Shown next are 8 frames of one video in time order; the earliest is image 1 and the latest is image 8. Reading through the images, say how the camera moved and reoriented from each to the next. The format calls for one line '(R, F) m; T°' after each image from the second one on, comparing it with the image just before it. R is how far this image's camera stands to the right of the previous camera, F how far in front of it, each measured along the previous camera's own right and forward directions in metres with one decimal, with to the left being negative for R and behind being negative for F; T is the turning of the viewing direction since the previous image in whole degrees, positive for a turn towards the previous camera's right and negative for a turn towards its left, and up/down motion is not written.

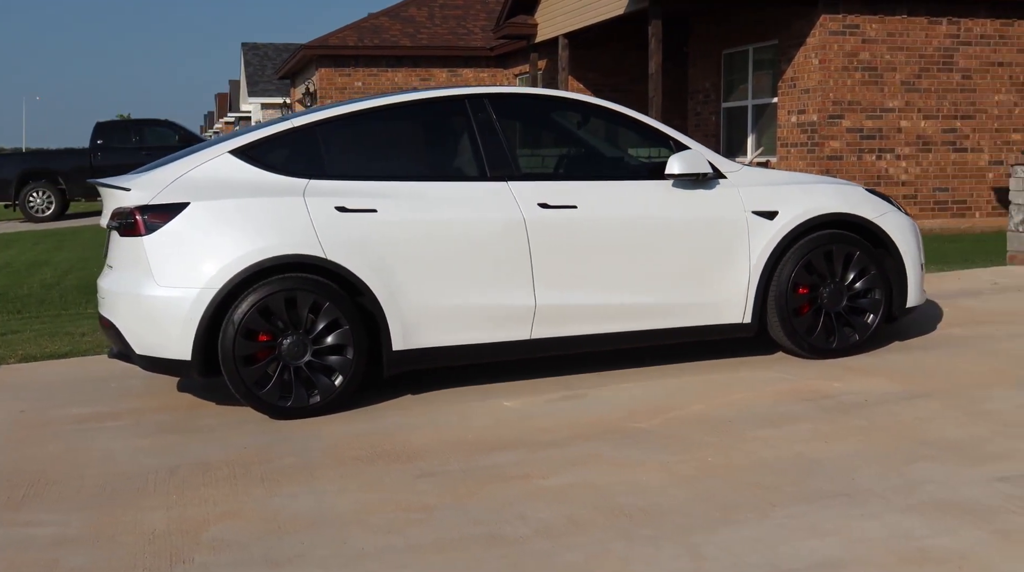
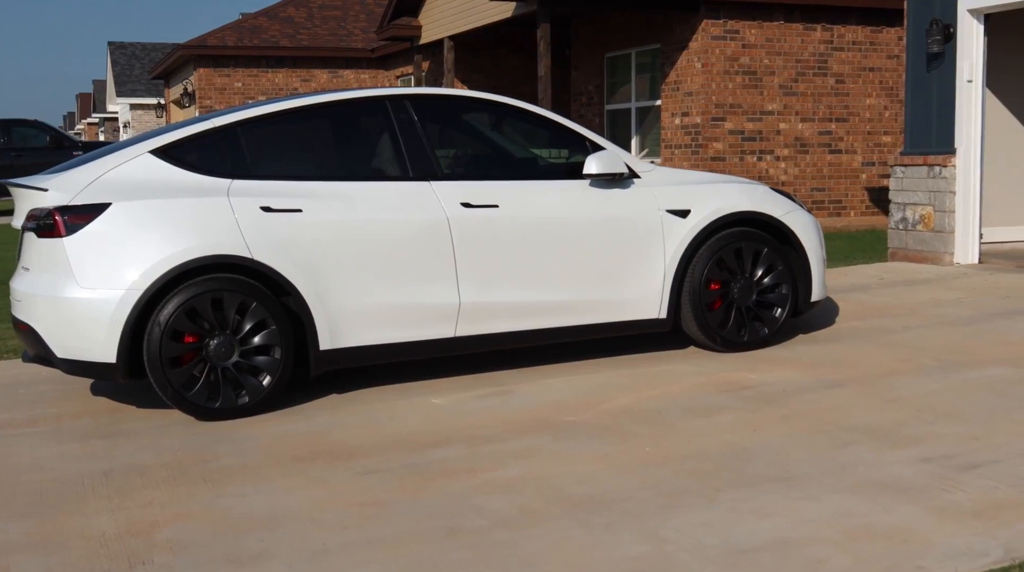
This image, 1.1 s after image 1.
(-0.3, -0.1) m; +6°
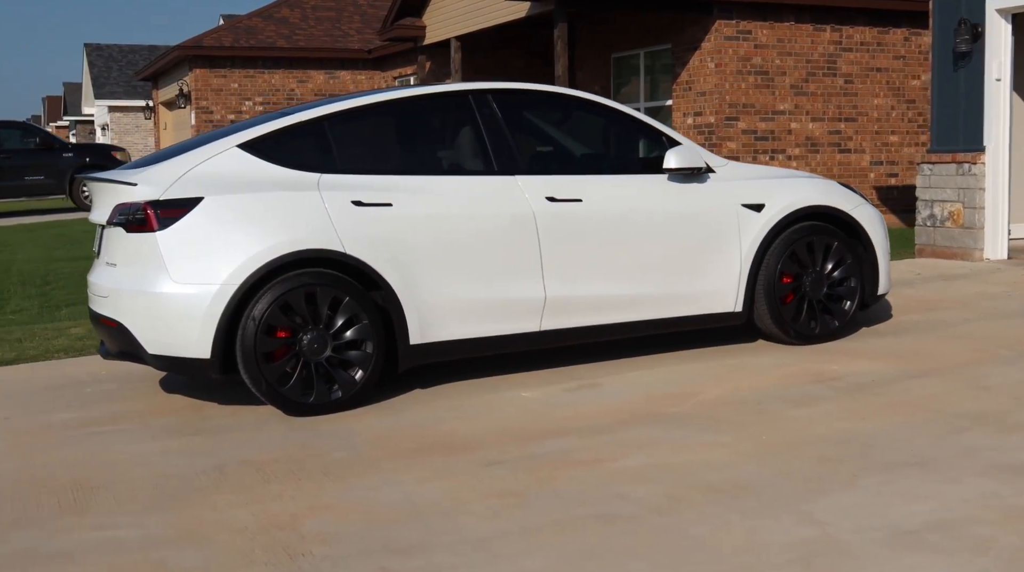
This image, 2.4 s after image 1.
(-0.6, 0.0) m; +1°
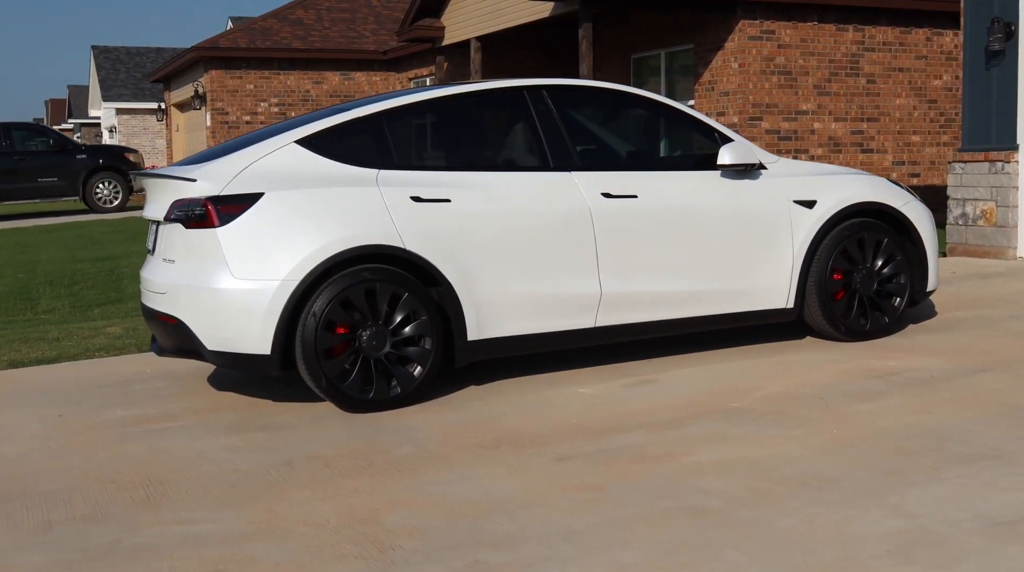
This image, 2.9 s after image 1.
(-0.3, 0.0) m; 0°
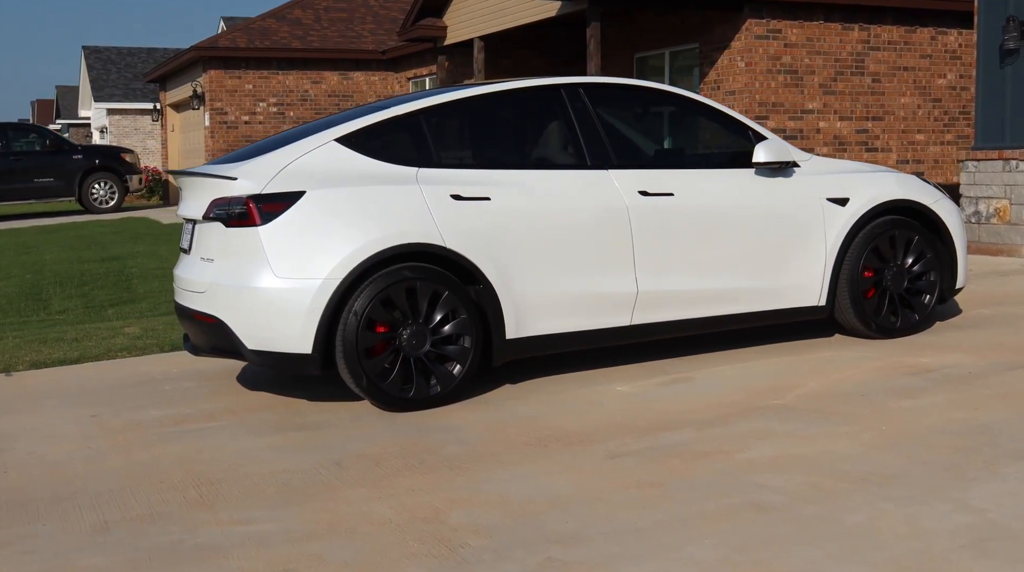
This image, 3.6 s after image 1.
(-0.2, 0.0) m; +1°
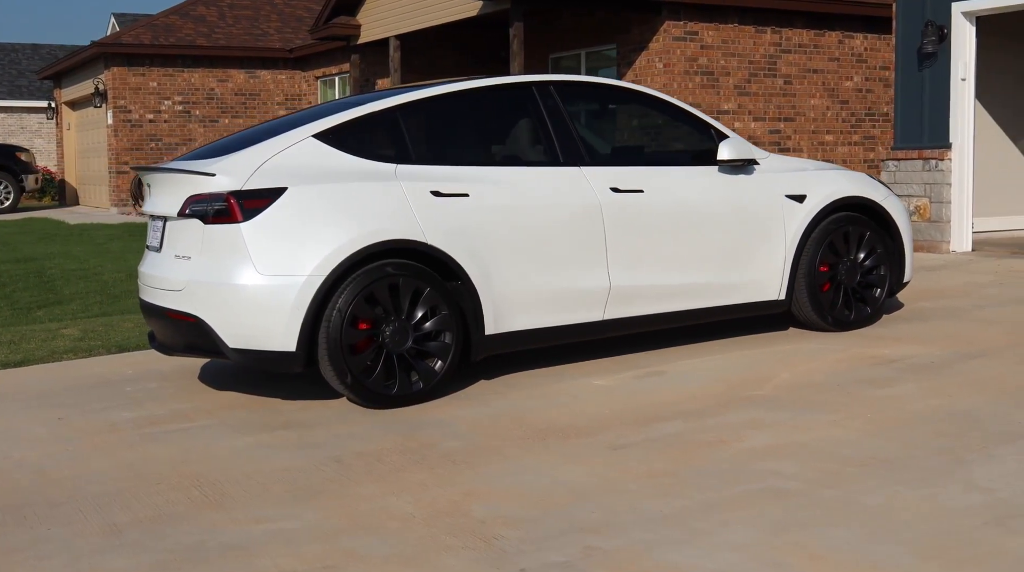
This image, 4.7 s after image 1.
(-0.4, 0.0) m; +5°
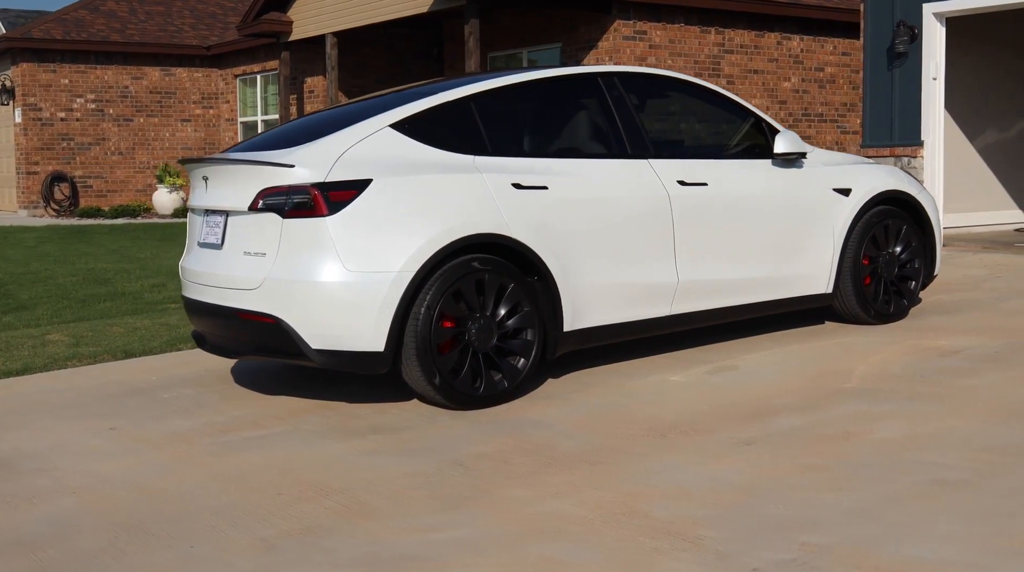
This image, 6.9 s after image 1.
(-0.9, +0.2) m; +6°
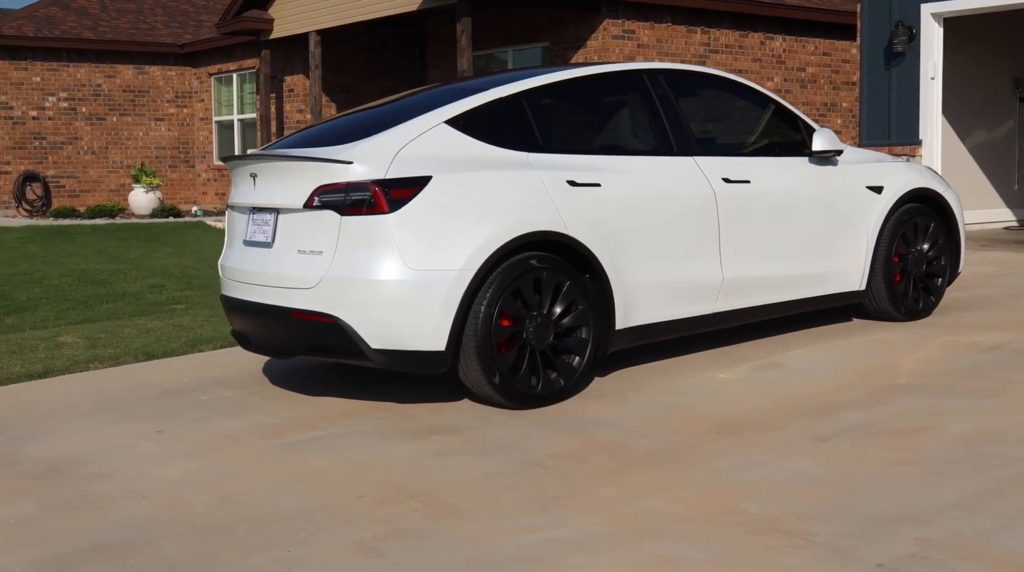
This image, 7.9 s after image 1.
(-0.5, 0.0) m; +2°
